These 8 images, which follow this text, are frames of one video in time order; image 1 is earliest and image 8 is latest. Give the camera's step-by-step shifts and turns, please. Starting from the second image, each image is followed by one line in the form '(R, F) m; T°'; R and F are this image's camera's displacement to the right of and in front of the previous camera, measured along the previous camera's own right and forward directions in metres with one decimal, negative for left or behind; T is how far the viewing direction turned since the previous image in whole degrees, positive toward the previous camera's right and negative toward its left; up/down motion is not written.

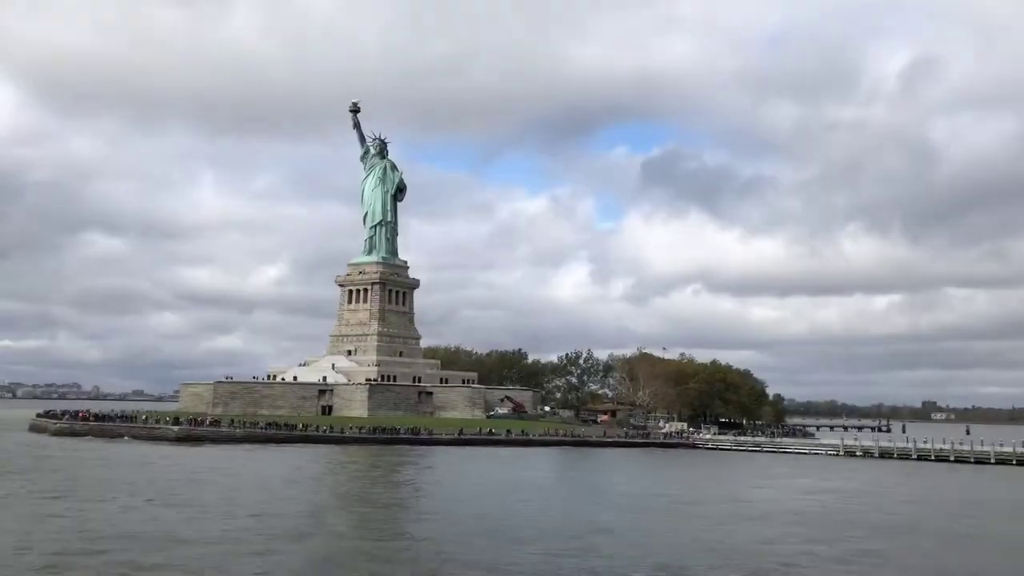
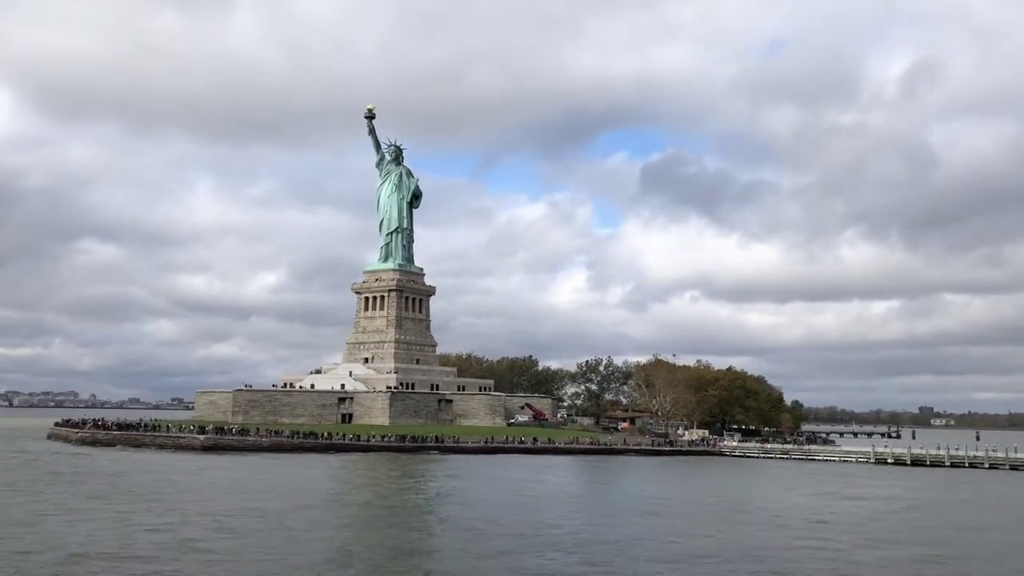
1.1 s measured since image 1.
(-1.5, +0.2) m; 0°
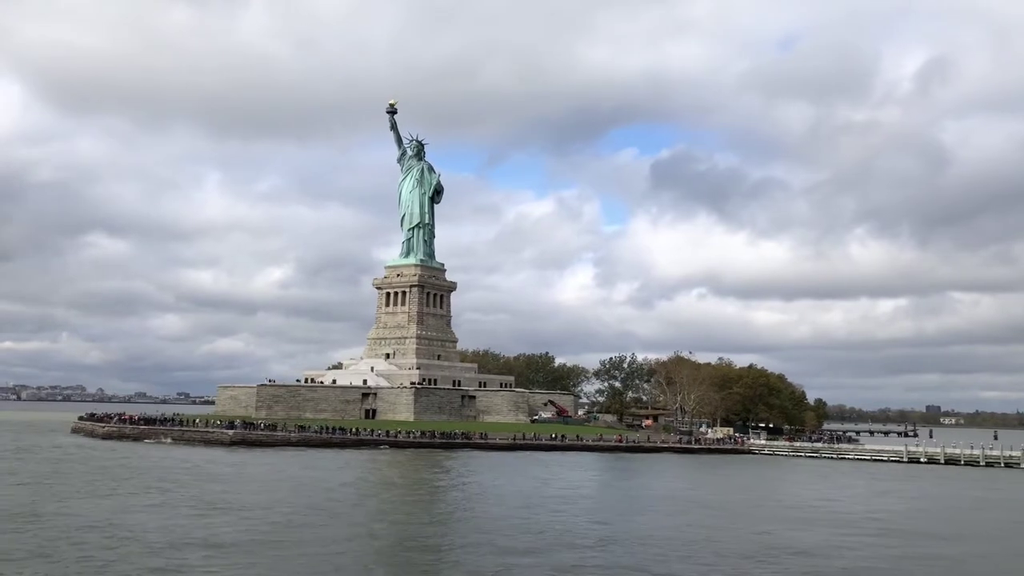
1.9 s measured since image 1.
(-1.1, +0.2) m; 0°
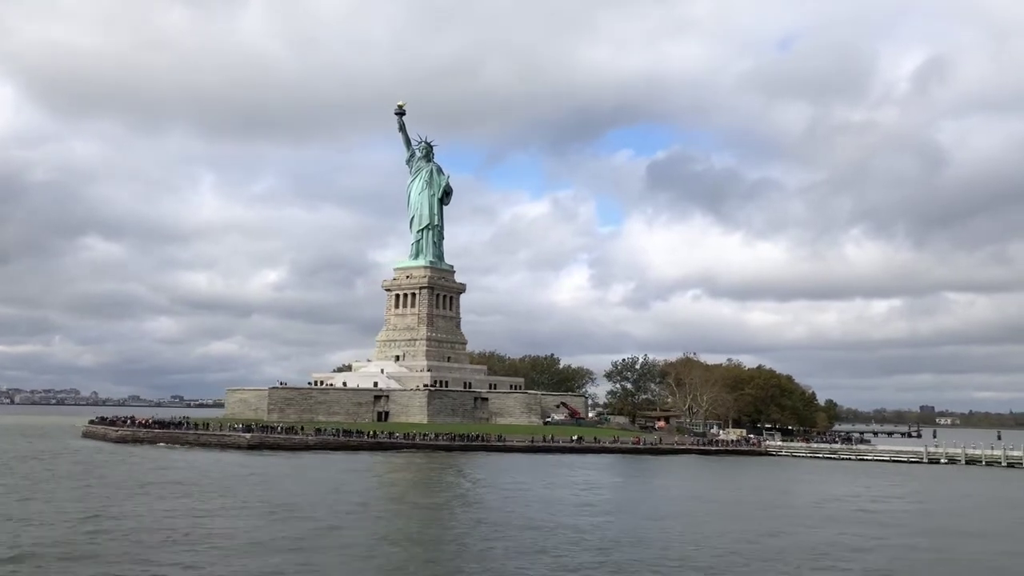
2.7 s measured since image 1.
(-1.1, +0.2) m; 0°
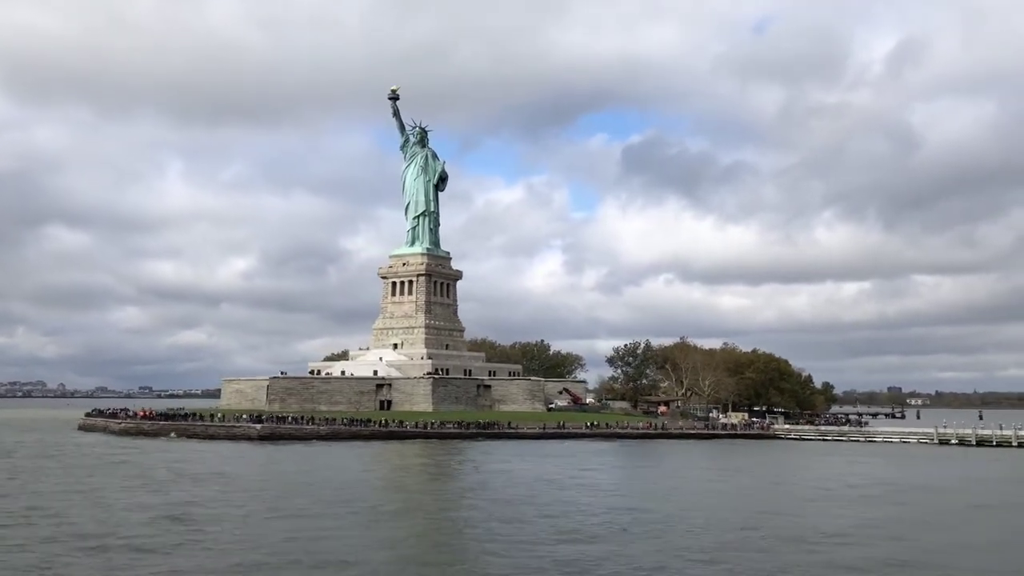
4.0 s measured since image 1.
(-1.9, +0.4) m; +2°
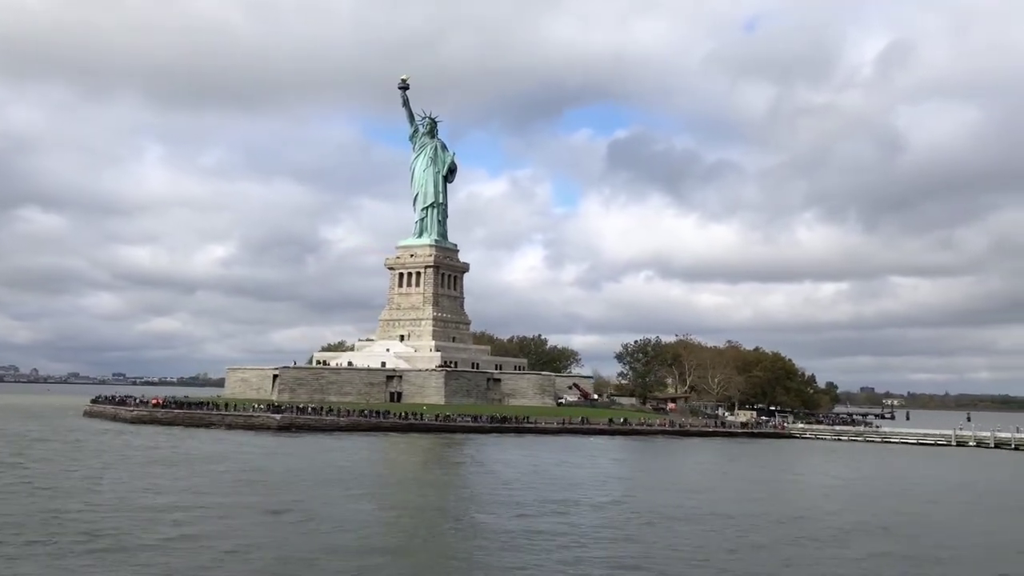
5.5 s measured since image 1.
(-2.1, +0.3) m; +2°
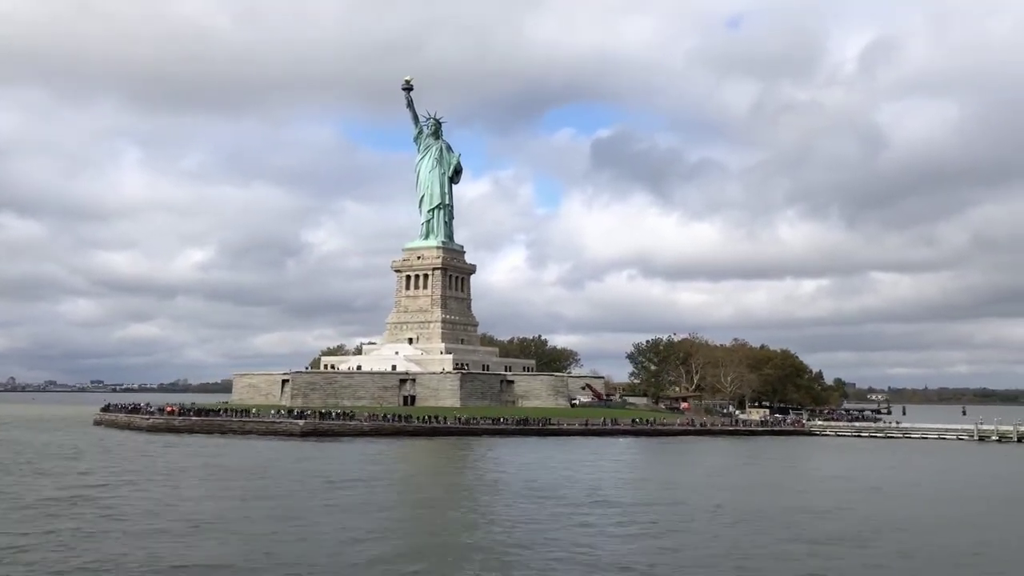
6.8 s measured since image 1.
(-1.9, +0.3) m; +1°
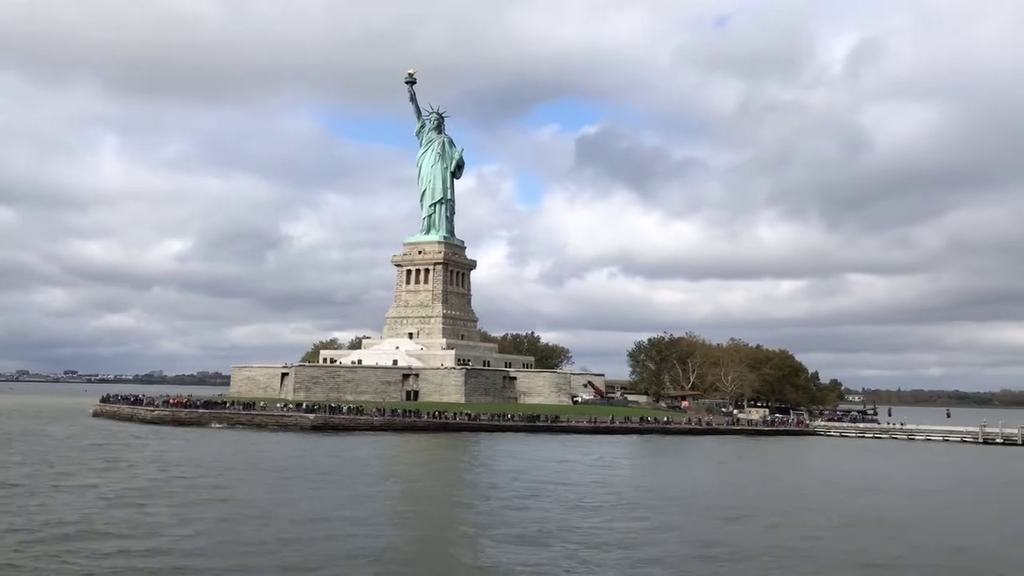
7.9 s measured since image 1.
(-1.5, +0.1) m; +2°
